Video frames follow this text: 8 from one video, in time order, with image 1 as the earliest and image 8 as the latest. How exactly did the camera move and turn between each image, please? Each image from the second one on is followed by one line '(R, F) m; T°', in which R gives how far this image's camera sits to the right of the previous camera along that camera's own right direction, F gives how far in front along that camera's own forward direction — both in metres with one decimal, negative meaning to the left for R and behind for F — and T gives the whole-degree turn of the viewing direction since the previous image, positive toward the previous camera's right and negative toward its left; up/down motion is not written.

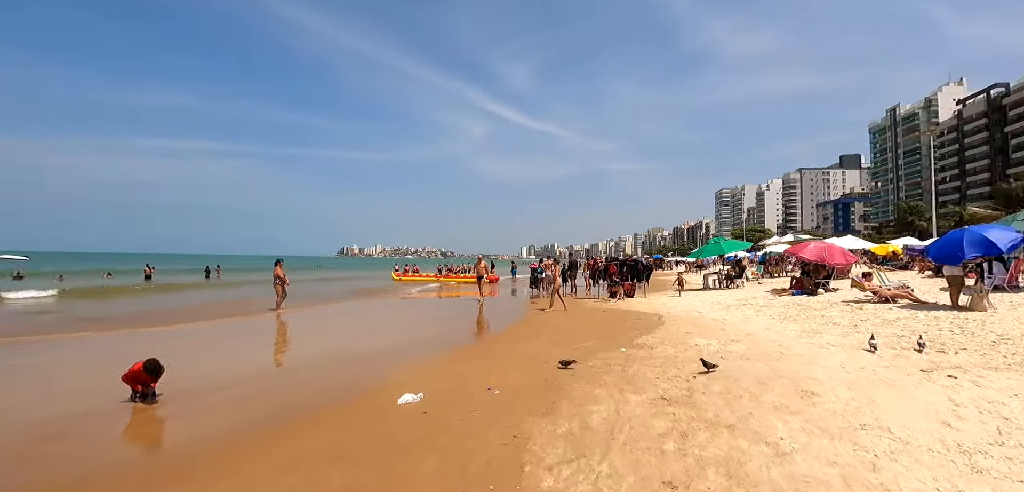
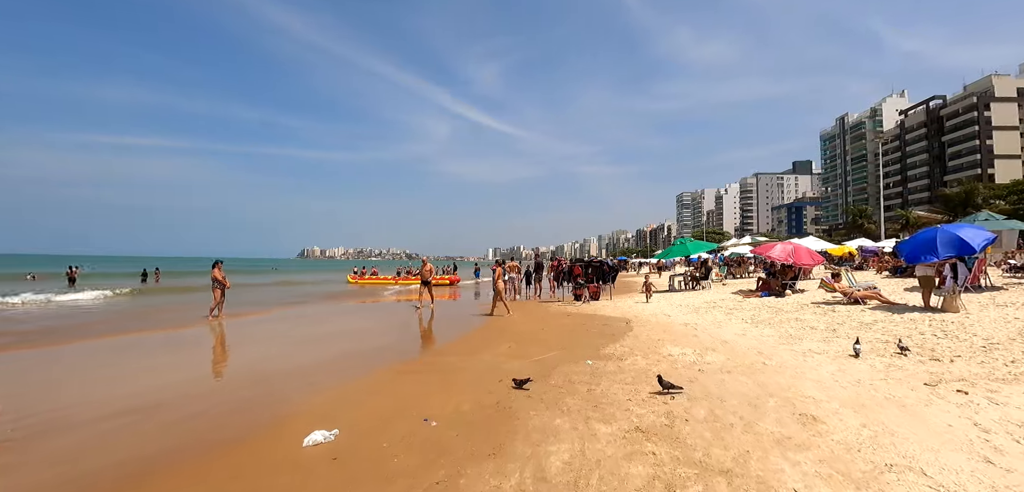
(+0.2, +1.1) m; +4°
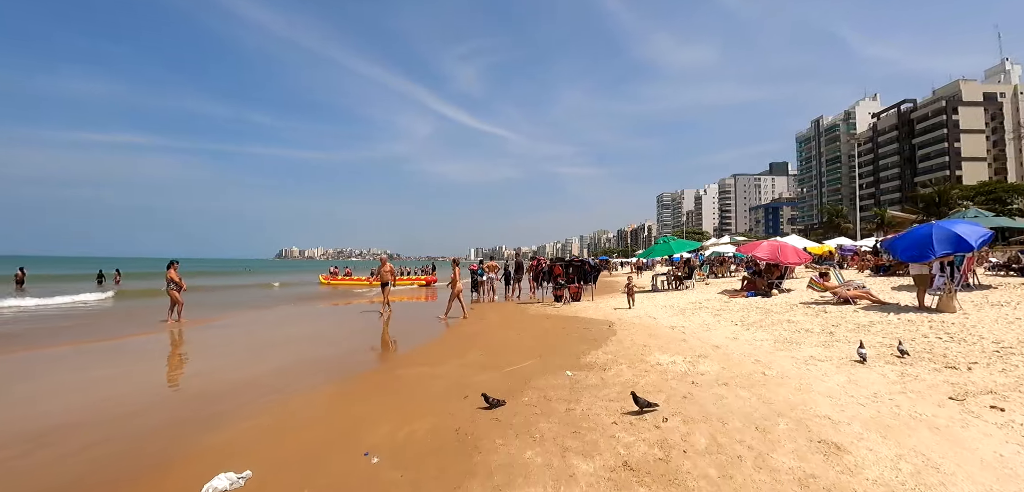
(+0.2, +0.8) m; +2°
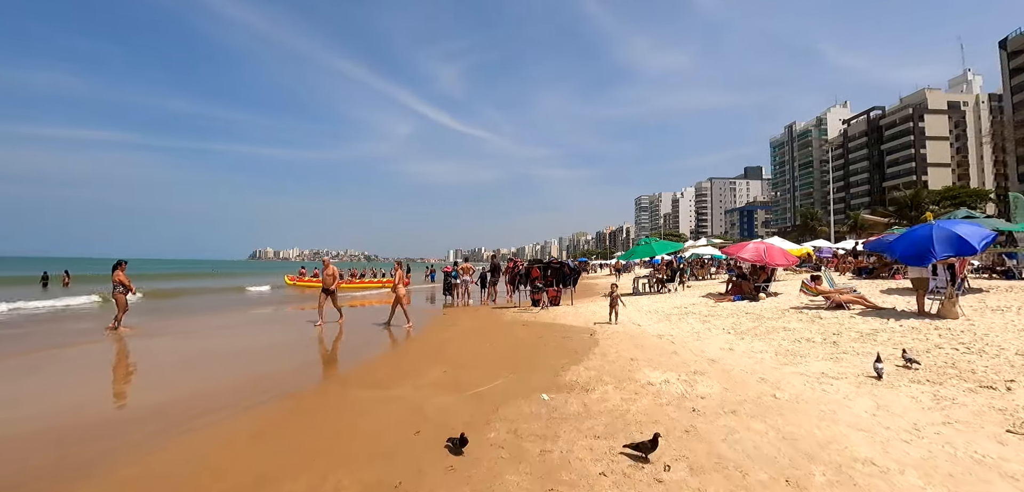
(+0.2, +1.0) m; +3°
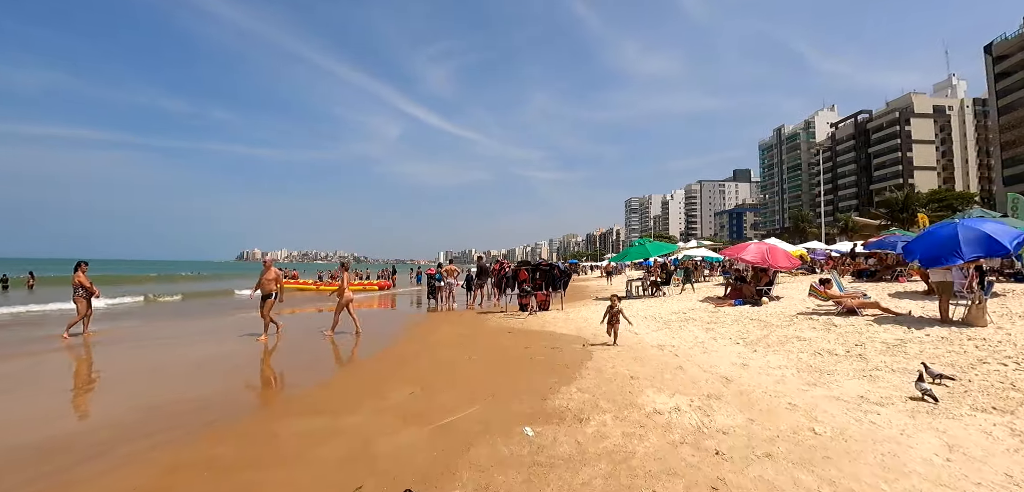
(+0.1, +1.0) m; +1°
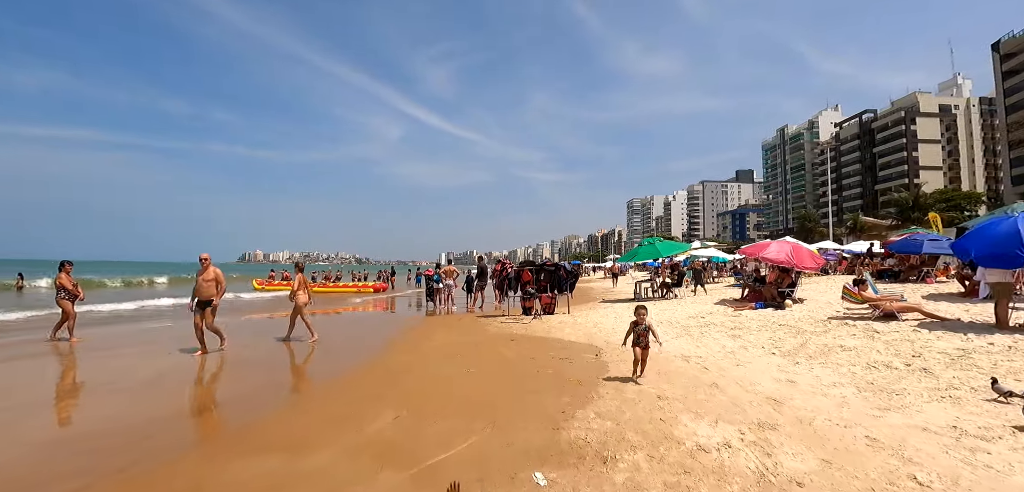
(0.0, +0.9) m; 0°
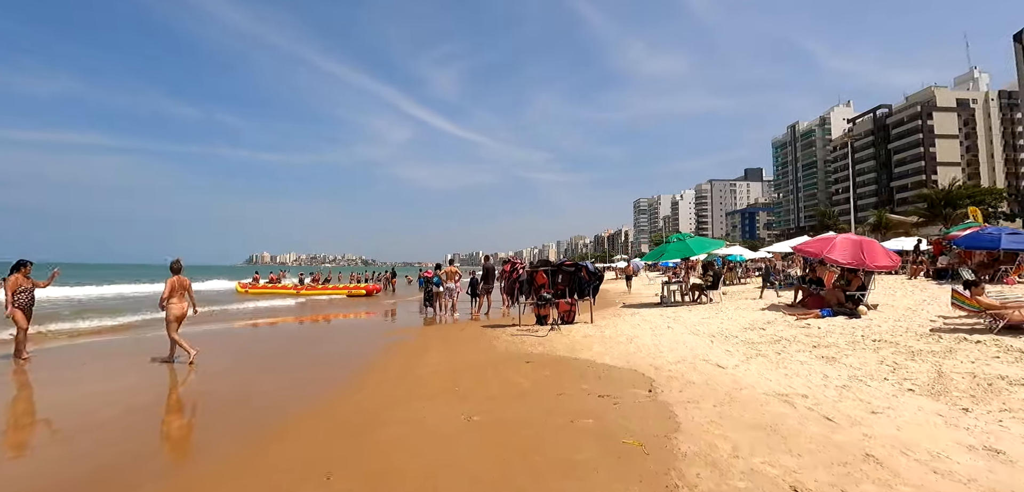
(-0.1, +2.0) m; -1°
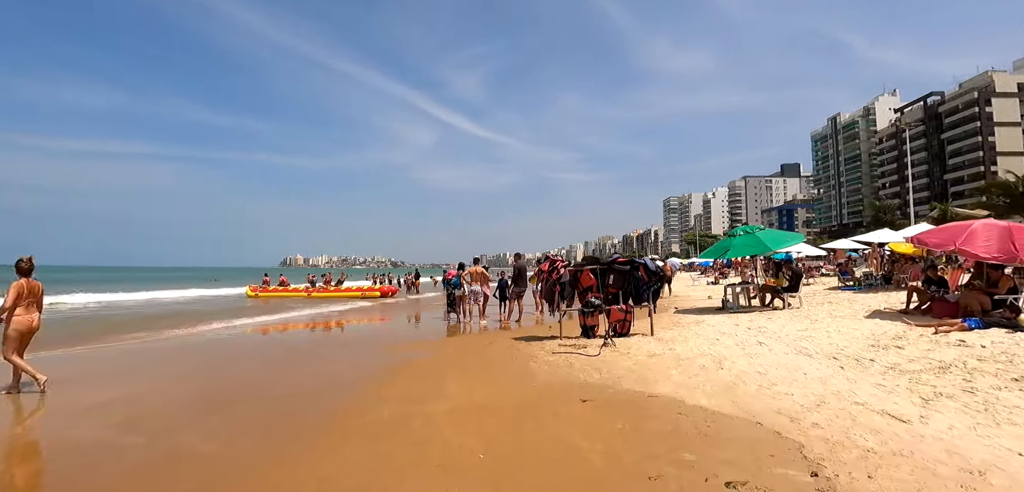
(-0.2, +2.0) m; -3°
